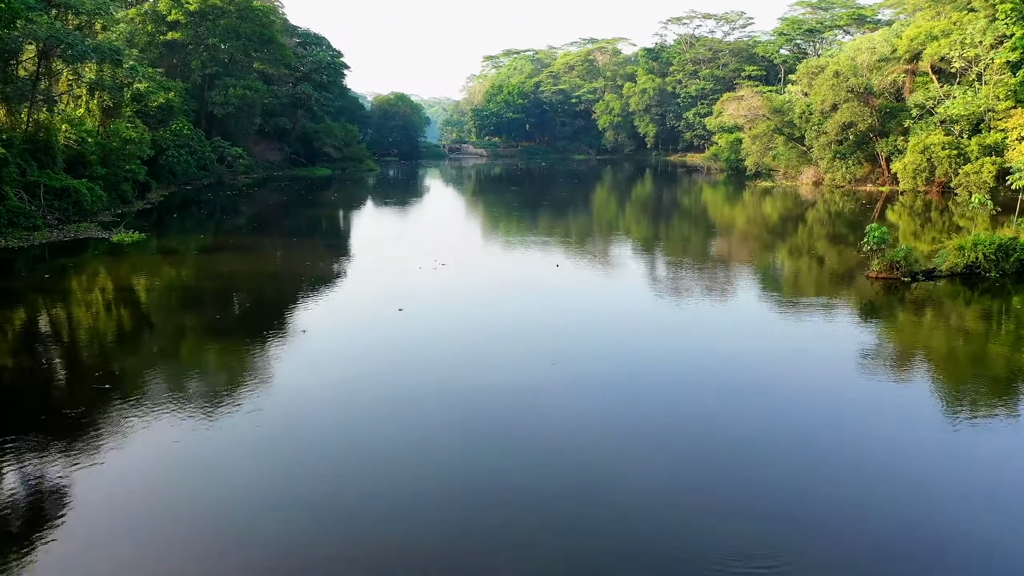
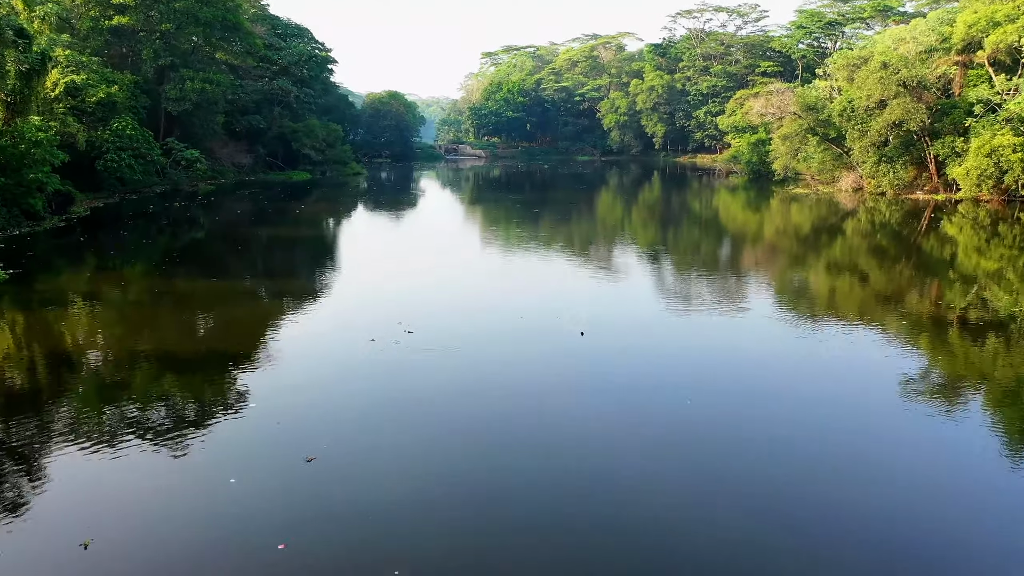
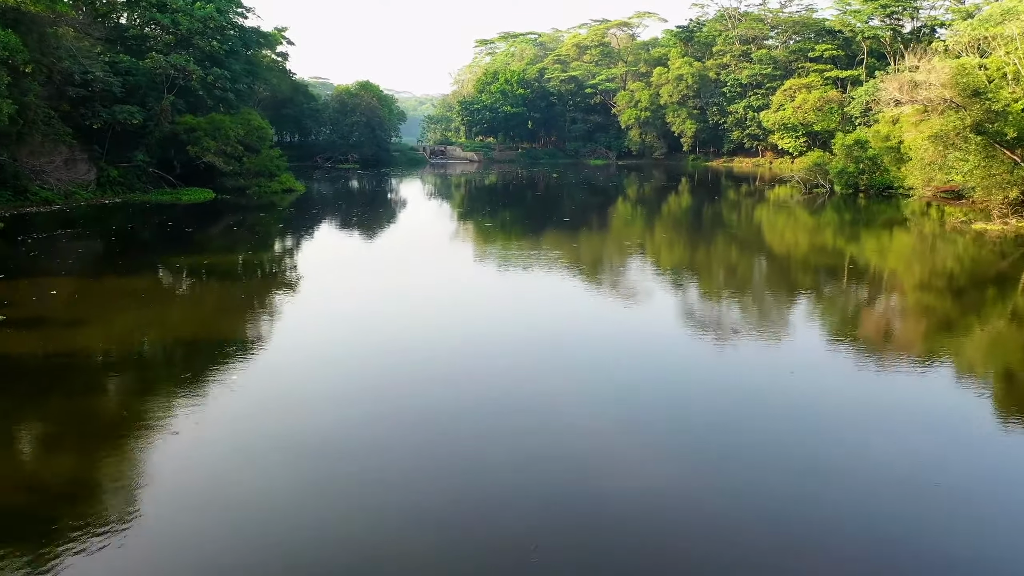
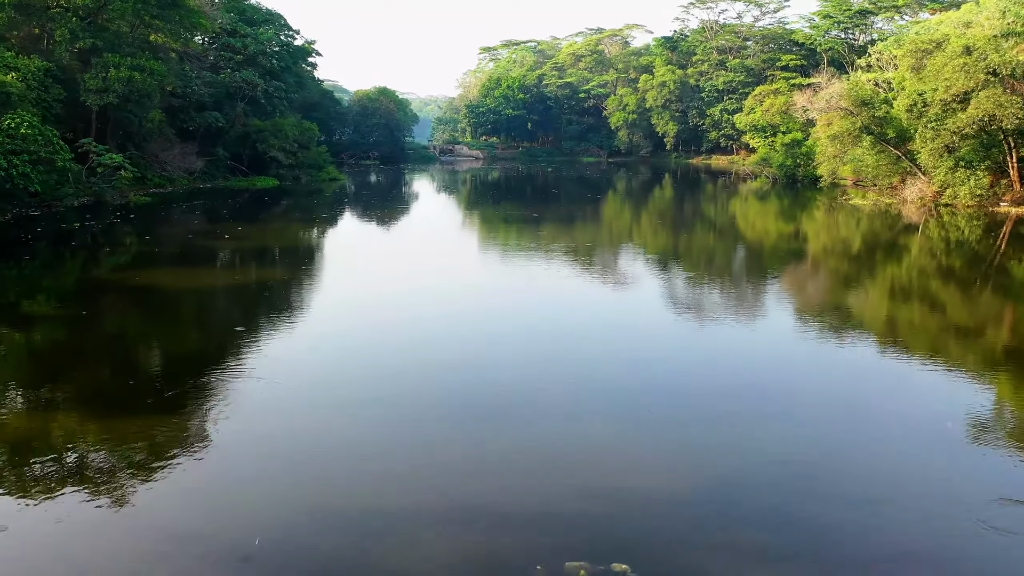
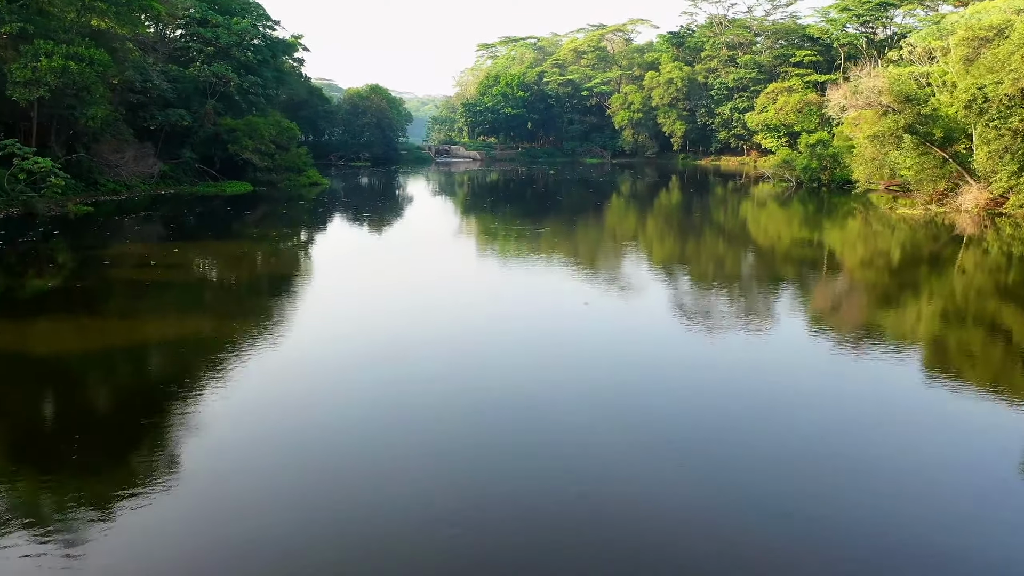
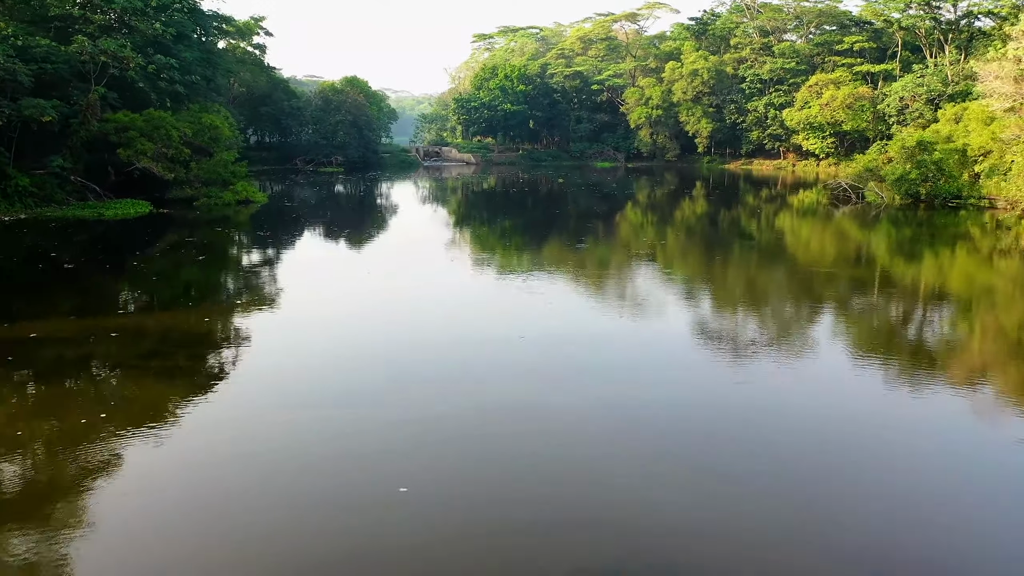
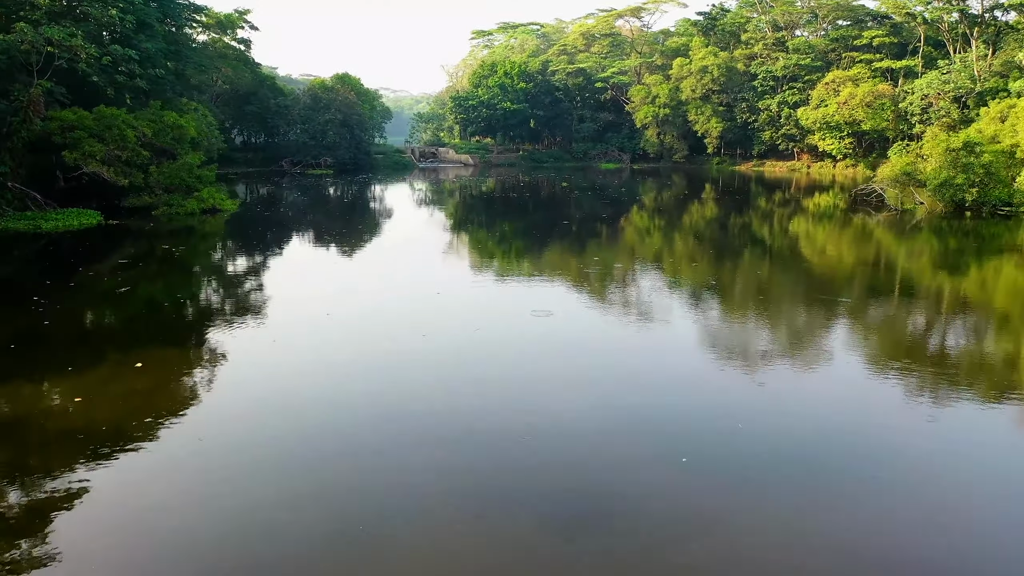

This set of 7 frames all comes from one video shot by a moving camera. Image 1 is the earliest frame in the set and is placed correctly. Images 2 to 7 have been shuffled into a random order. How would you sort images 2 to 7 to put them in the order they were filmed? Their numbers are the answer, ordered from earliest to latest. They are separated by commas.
2, 4, 5, 3, 6, 7
